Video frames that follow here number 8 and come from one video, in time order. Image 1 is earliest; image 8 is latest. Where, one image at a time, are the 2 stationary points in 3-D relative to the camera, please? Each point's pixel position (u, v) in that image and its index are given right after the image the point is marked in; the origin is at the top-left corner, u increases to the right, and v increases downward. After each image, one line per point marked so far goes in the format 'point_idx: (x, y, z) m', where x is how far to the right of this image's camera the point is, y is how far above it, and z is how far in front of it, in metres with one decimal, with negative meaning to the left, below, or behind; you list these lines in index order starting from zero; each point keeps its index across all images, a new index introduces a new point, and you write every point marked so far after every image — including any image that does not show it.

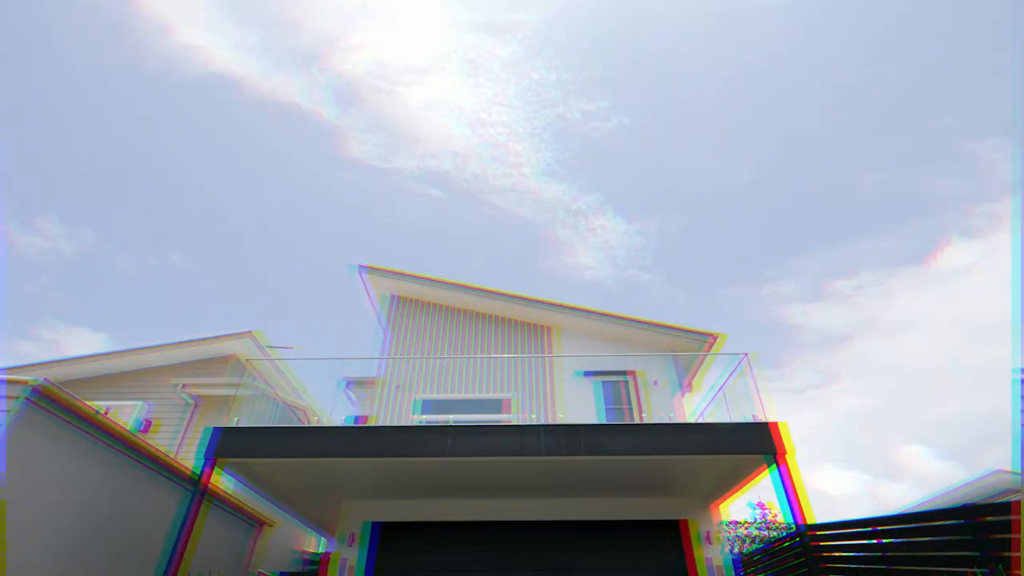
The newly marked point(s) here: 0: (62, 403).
0: (-3.7, -1.0, +4.6) m
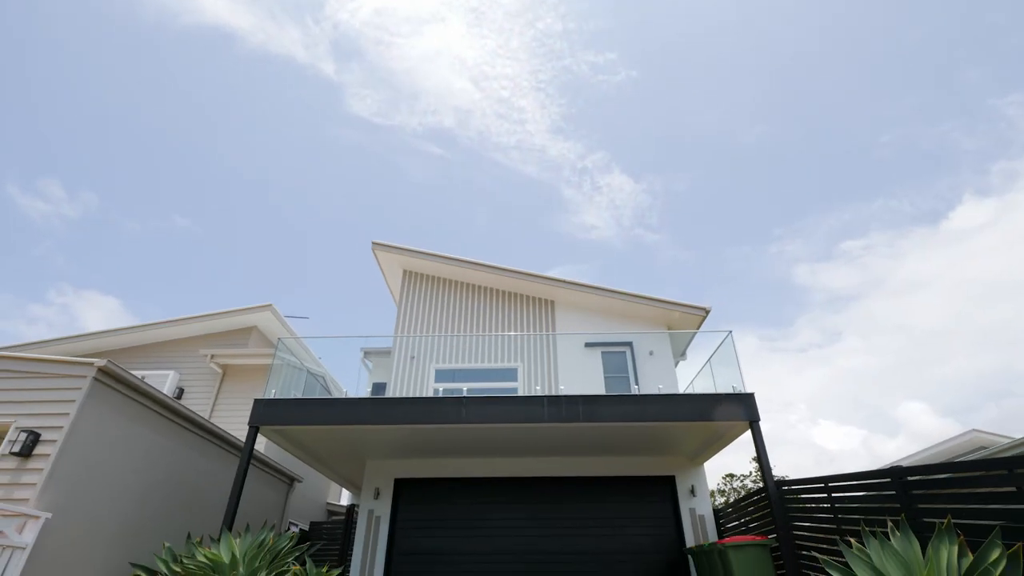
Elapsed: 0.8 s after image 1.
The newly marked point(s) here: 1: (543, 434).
0: (-3.7, -0.9, +5.3) m
1: (+0.4, -1.8, +6.6) m
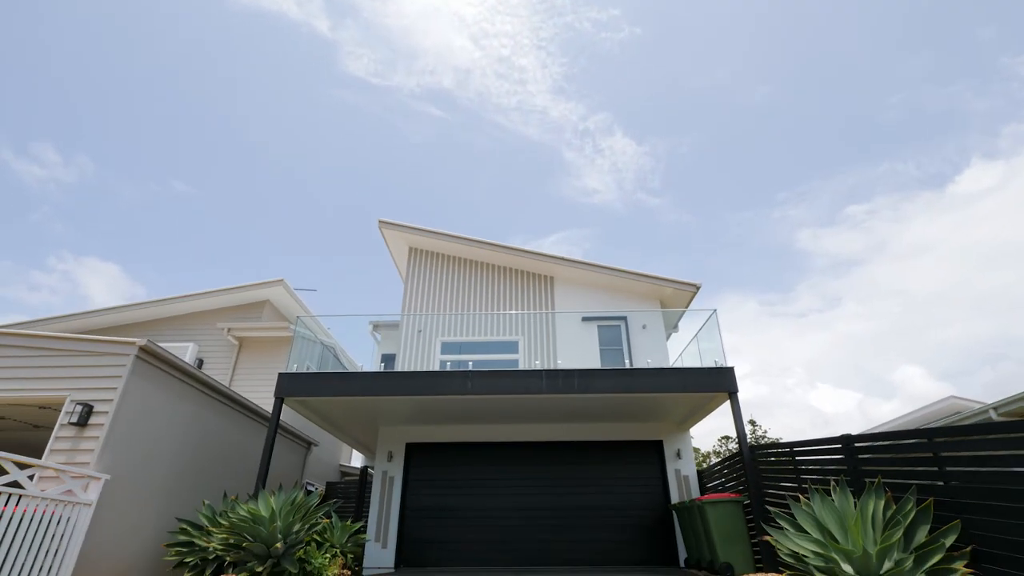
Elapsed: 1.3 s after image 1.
0: (-3.7, -0.8, +5.8) m
1: (+0.4, -1.6, +7.2) m
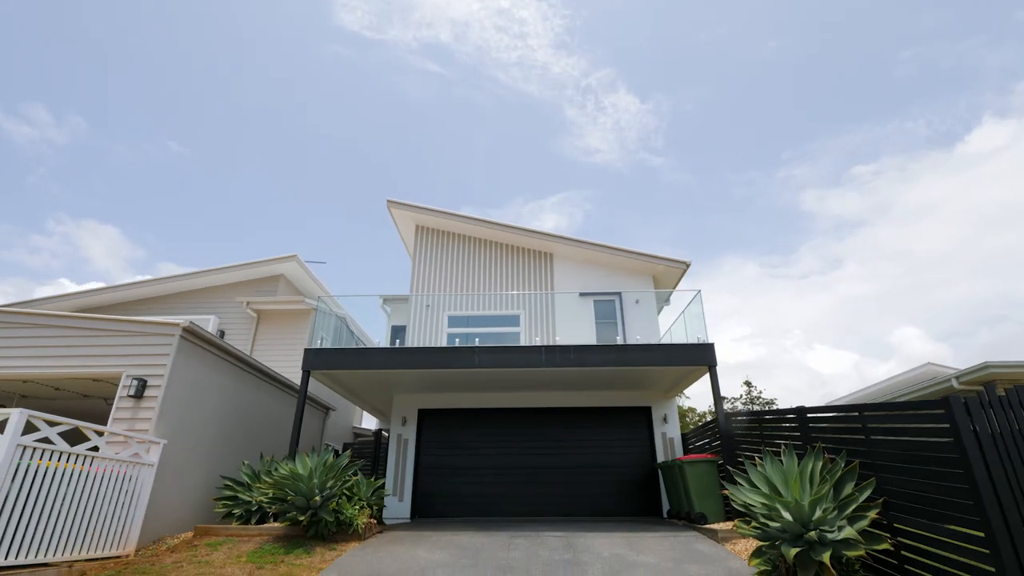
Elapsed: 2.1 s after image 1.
0: (-3.7, -0.6, +6.5) m
1: (+0.4, -1.3, +8.0) m
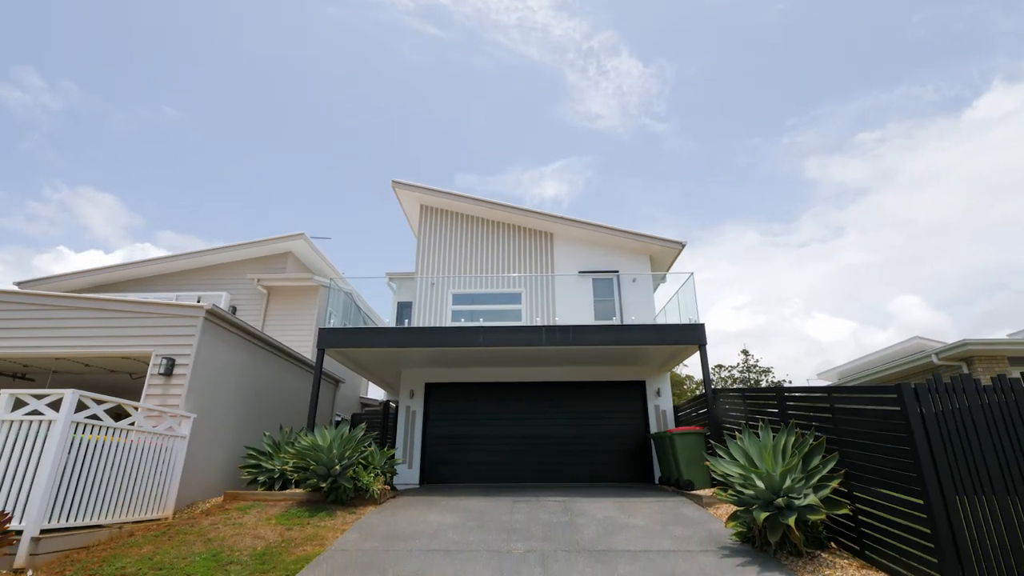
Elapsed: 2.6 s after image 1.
0: (-3.7, -0.4, +6.9) m
1: (+0.5, -1.0, +8.4) m
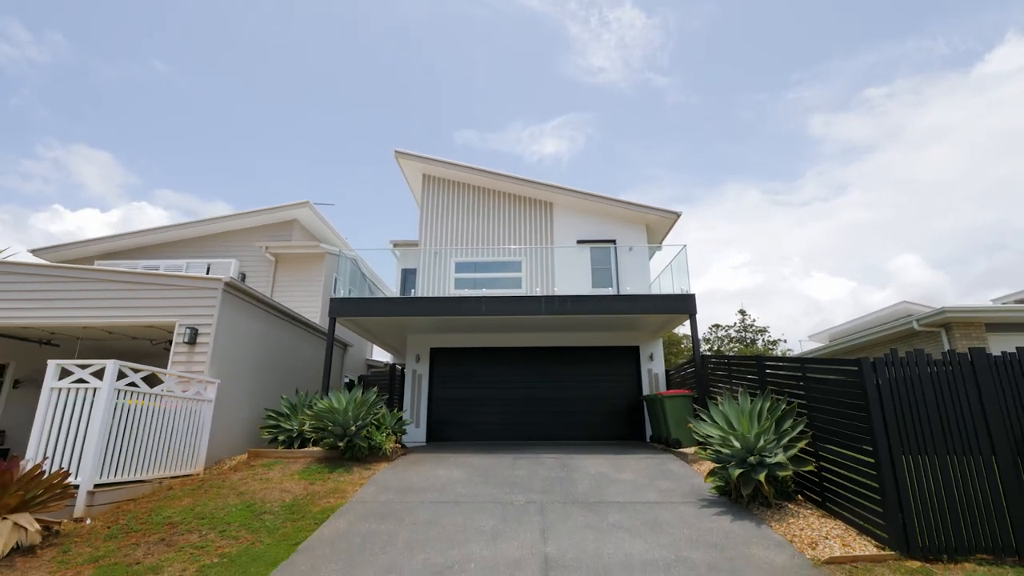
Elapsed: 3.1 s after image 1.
0: (-3.7, 0.0, +7.3) m
1: (+0.5, -0.5, +8.9) m
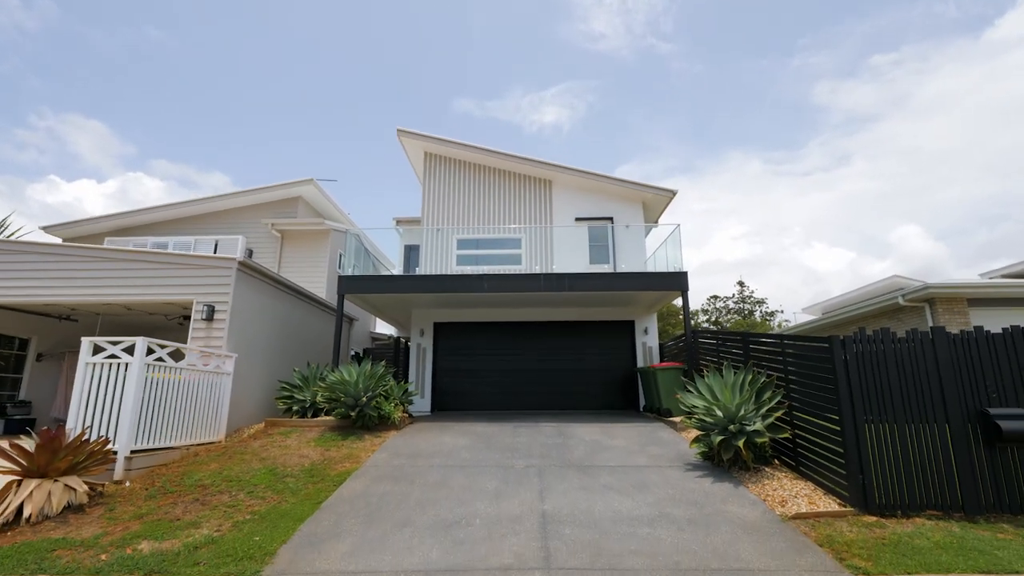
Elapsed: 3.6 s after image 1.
0: (-3.7, +0.3, +7.6) m
1: (+0.5, -0.1, +9.2) m
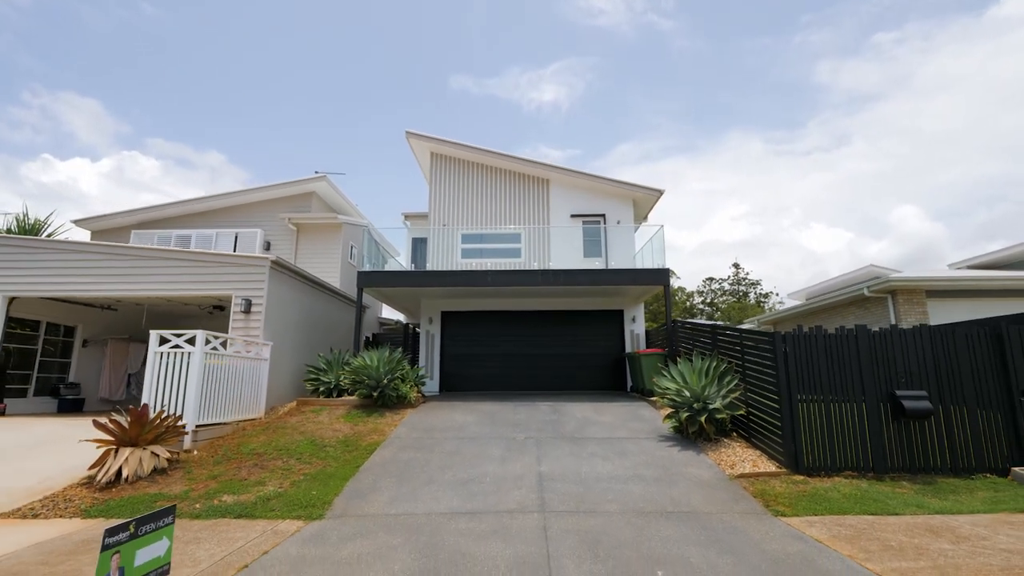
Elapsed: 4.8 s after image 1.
0: (-3.6, +0.3, +8.6) m
1: (+0.5, 0.0, +10.2) m
